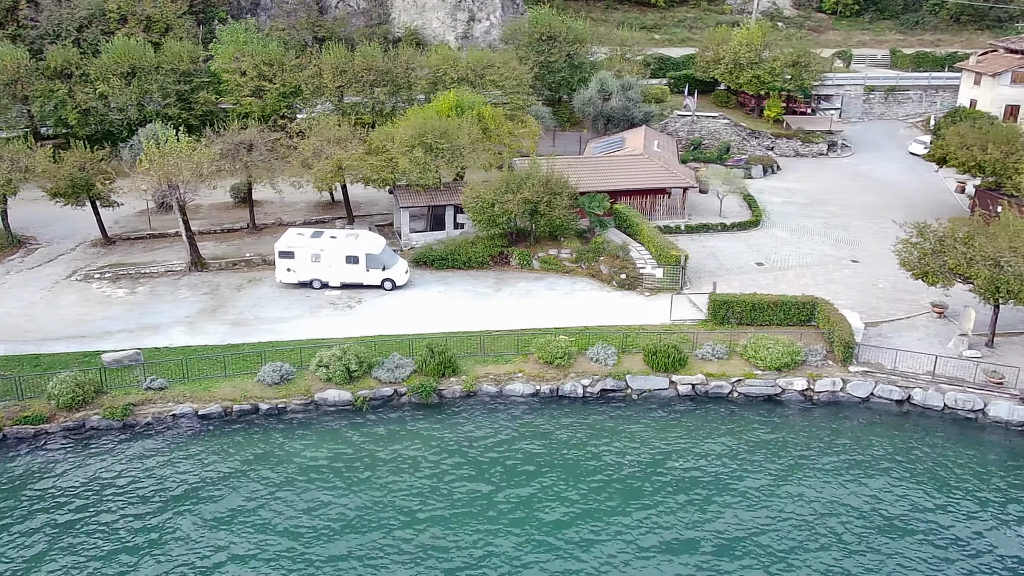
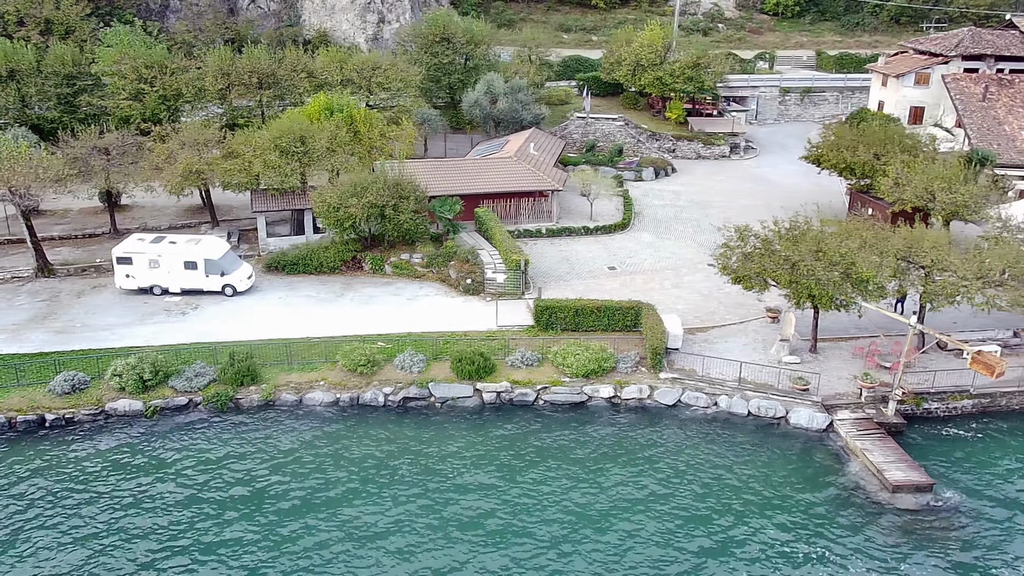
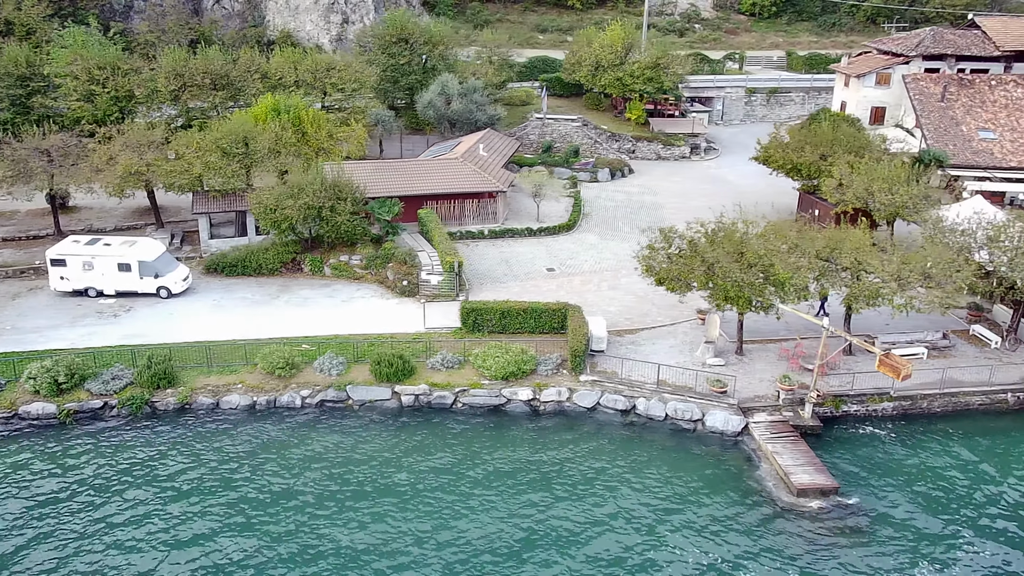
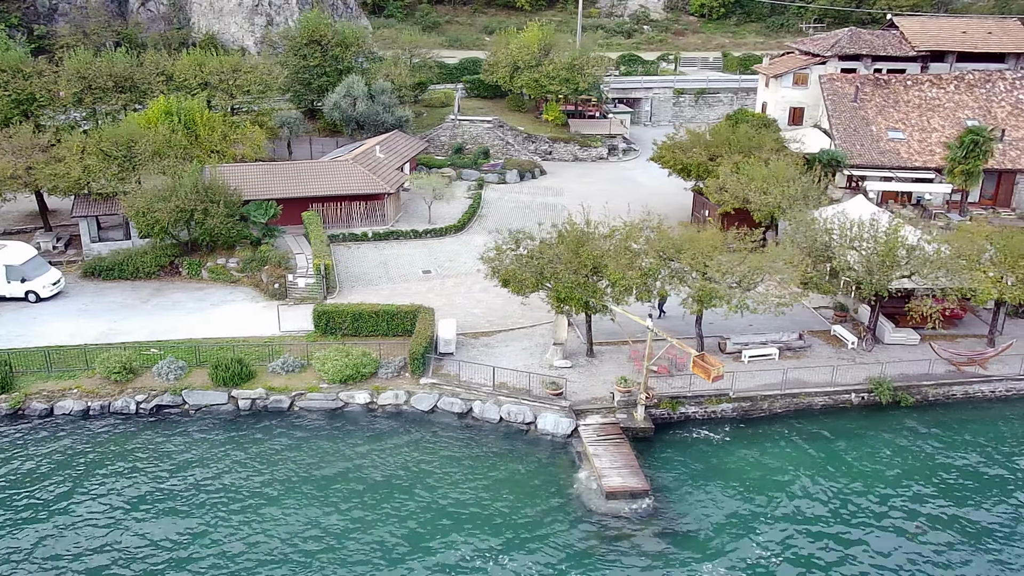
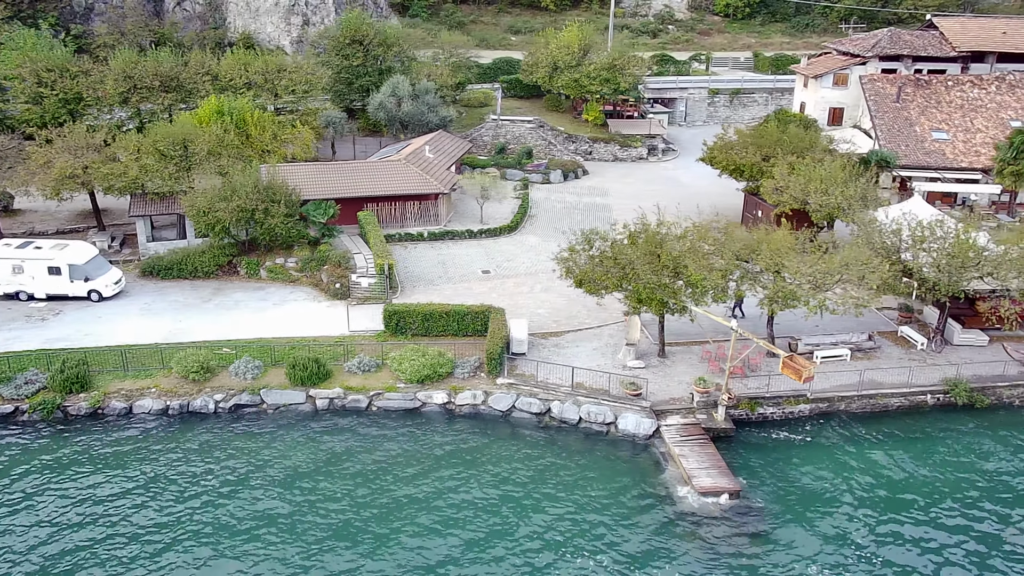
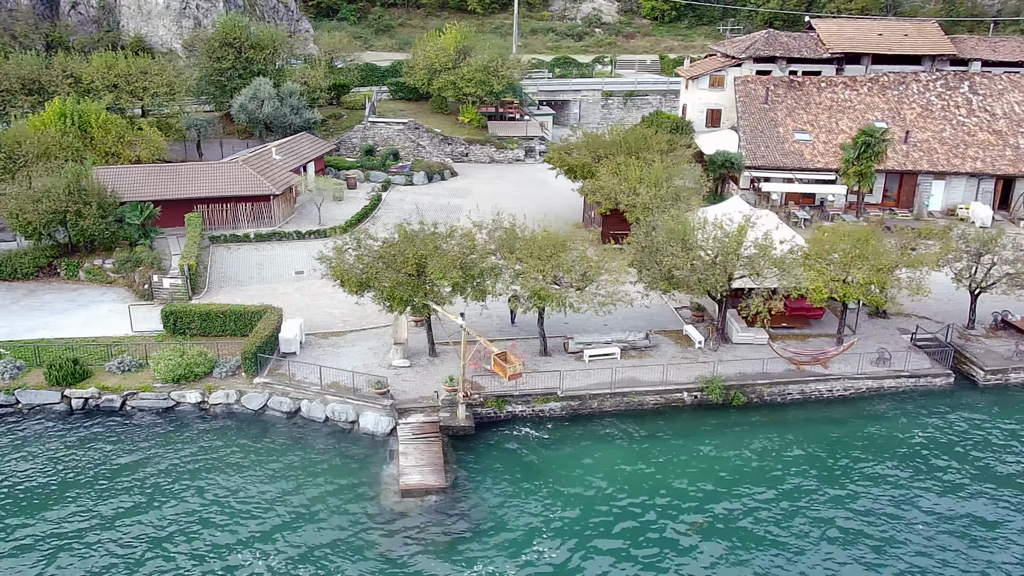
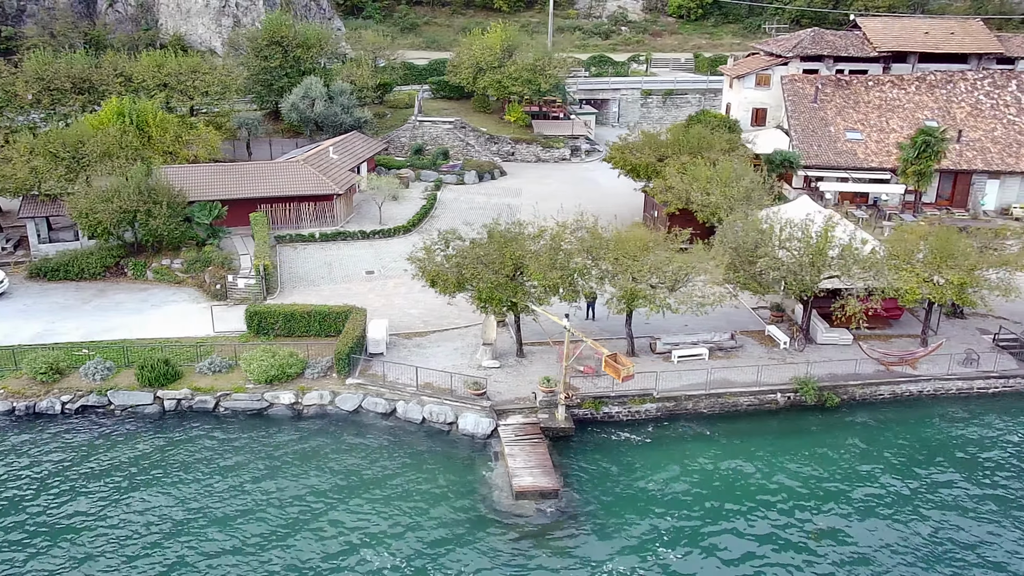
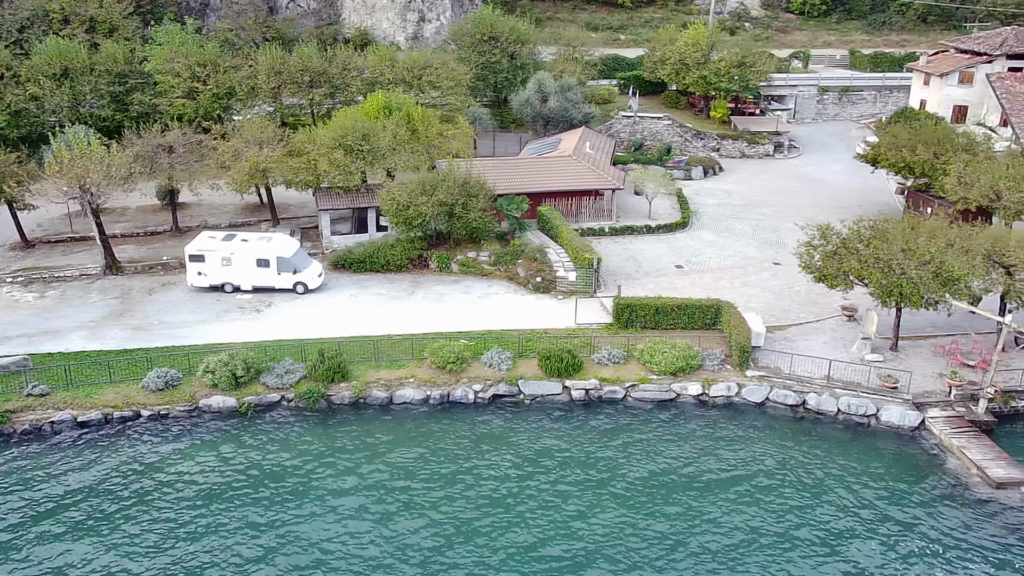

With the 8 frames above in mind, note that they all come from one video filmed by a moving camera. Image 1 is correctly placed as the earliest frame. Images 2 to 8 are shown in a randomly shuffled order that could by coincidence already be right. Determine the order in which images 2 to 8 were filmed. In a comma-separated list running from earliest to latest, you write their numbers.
8, 2, 3, 5, 4, 7, 6
